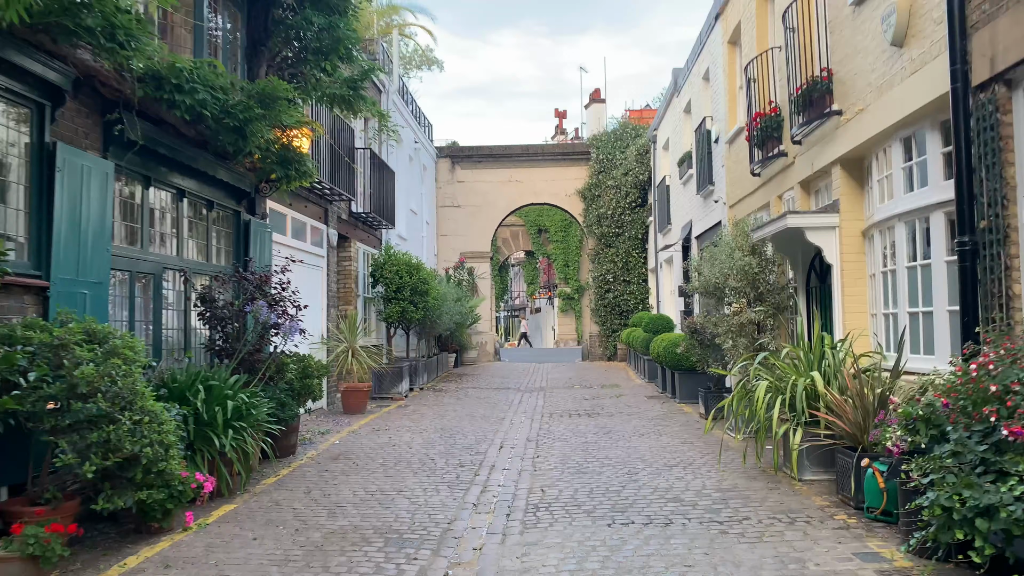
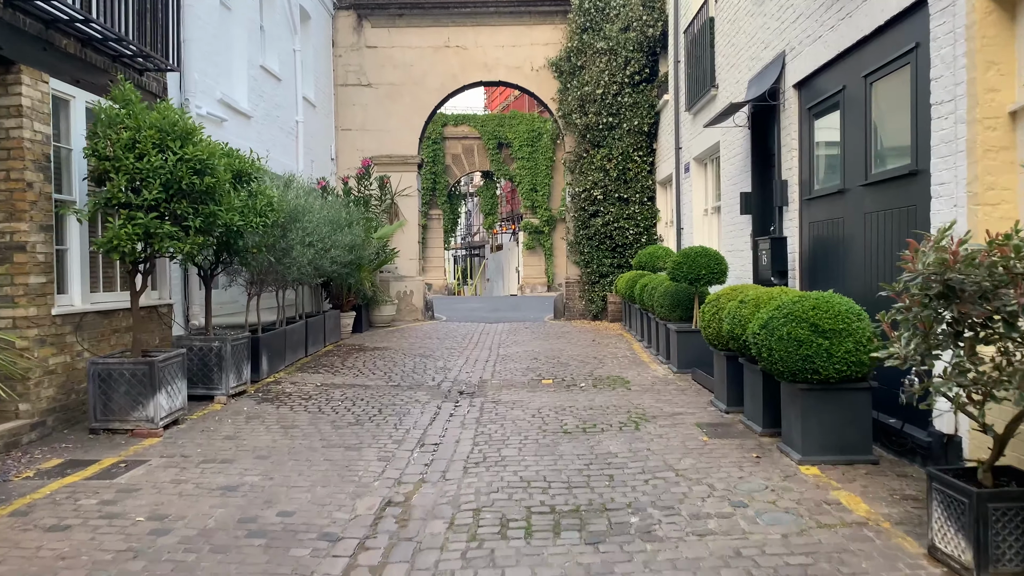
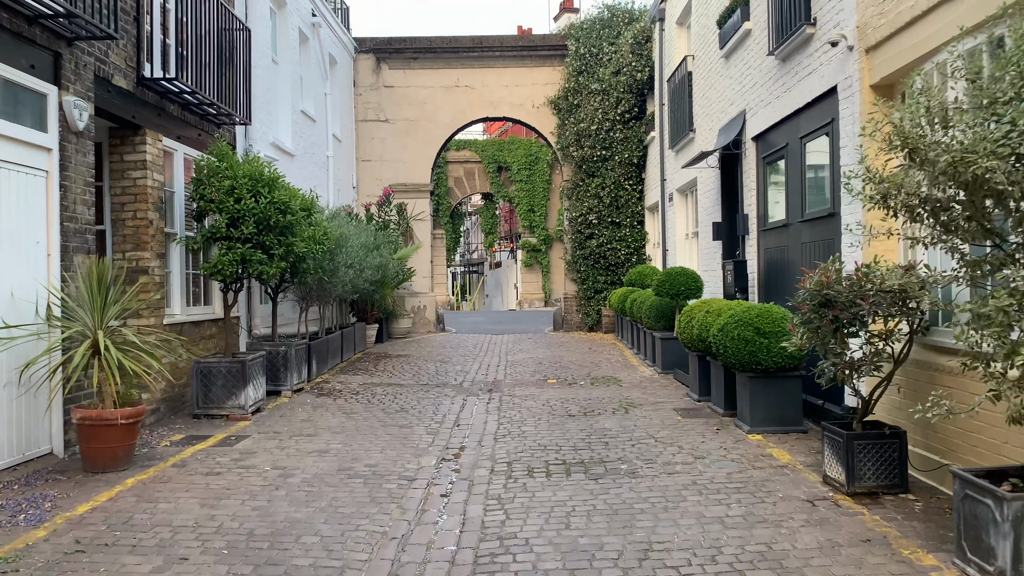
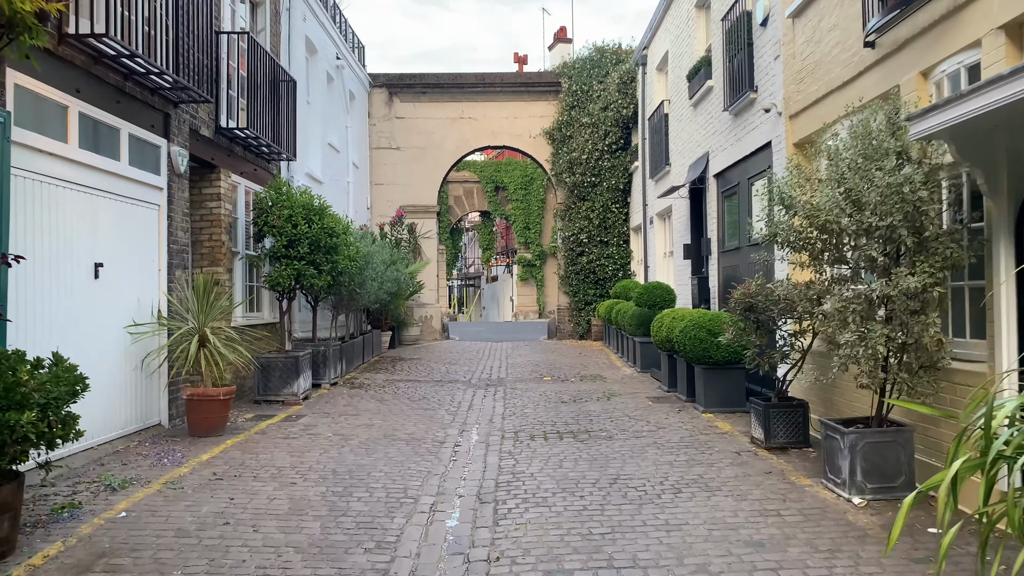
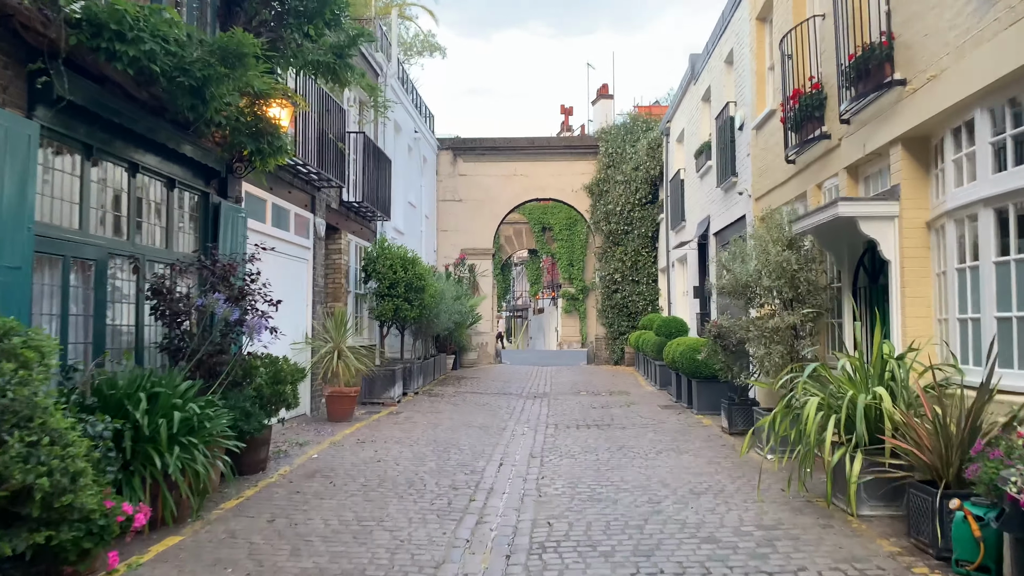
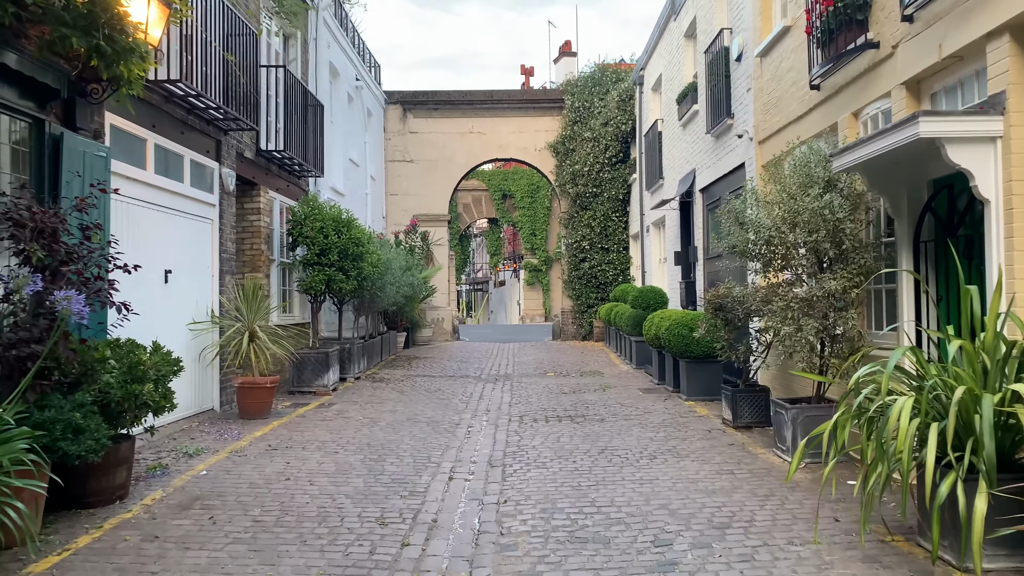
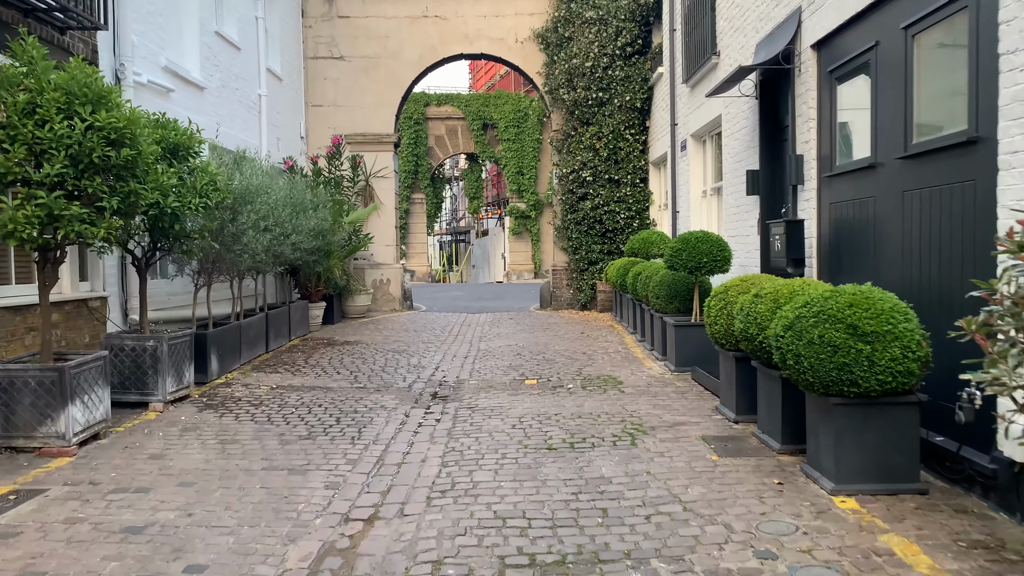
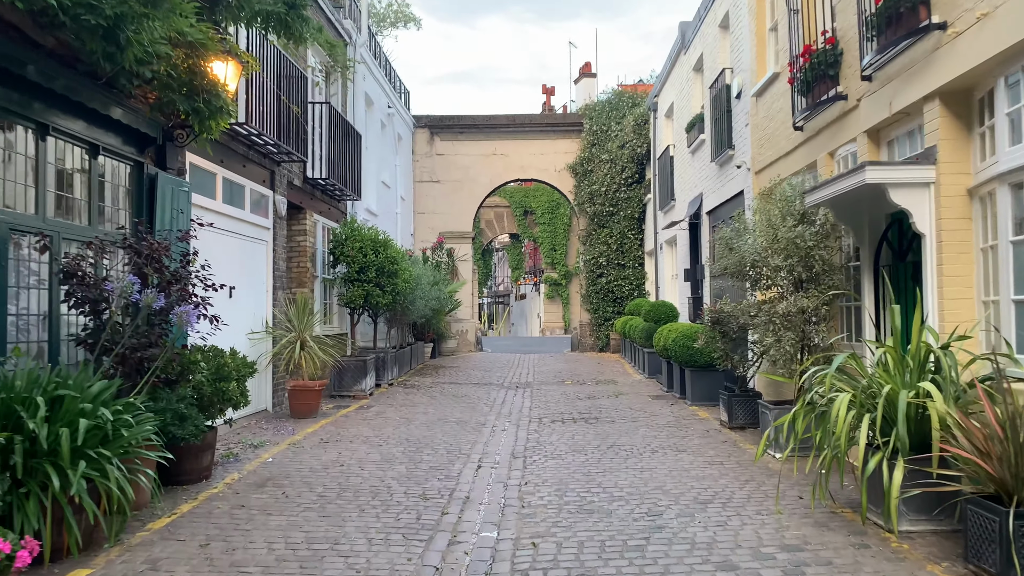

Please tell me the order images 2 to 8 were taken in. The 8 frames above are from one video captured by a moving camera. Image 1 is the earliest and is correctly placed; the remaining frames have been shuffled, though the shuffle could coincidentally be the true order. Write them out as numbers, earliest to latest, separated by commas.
5, 8, 6, 4, 3, 2, 7
